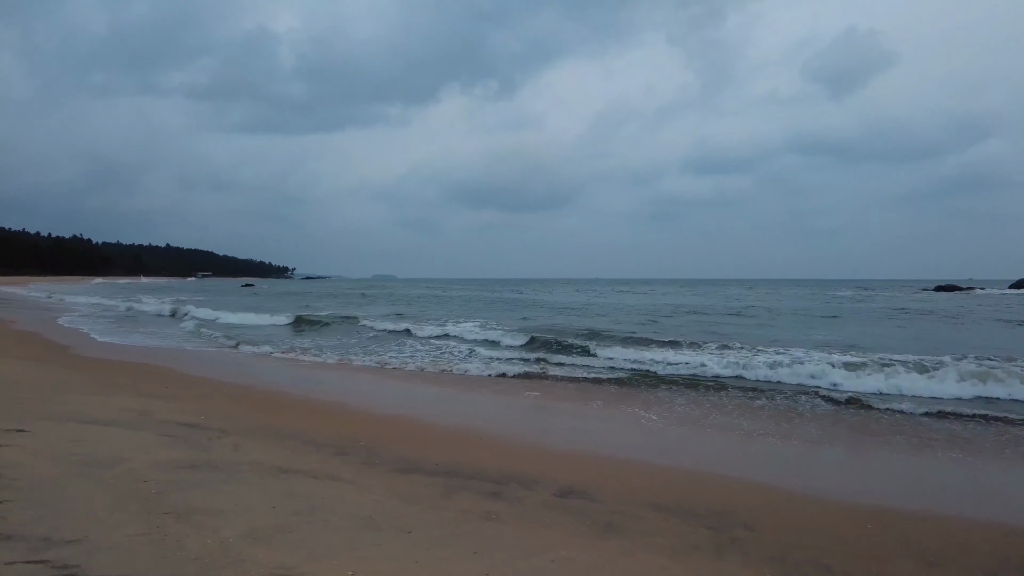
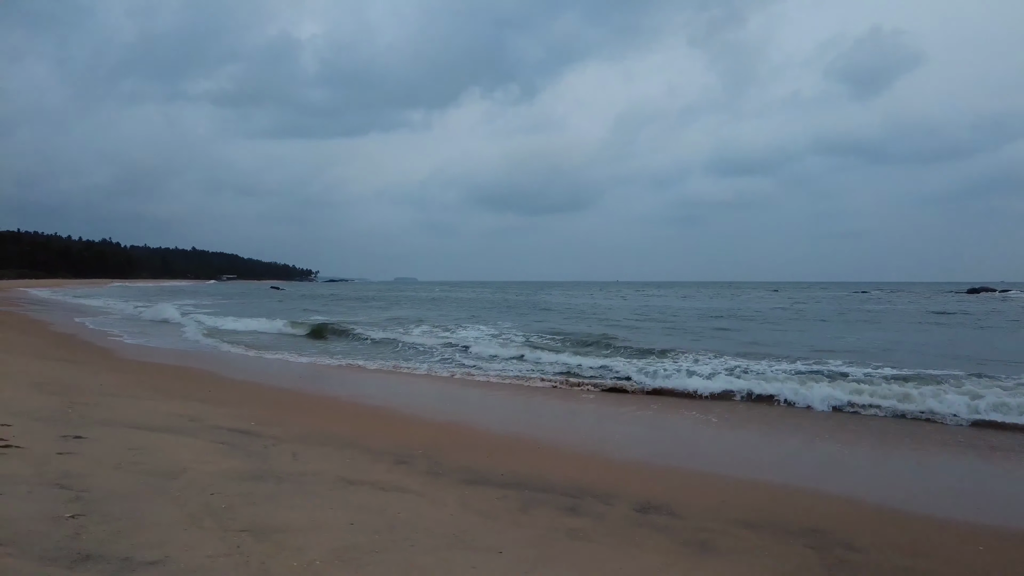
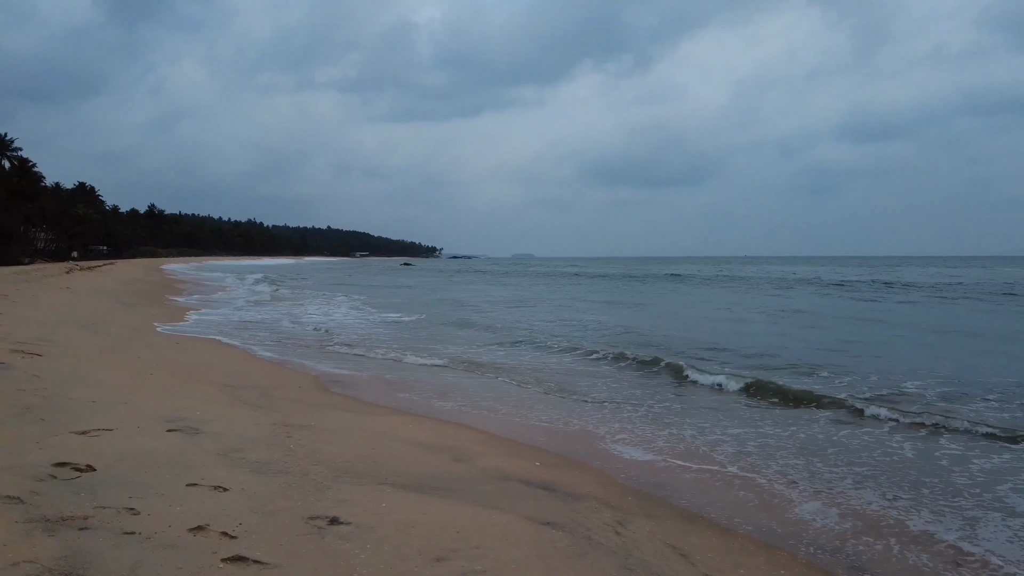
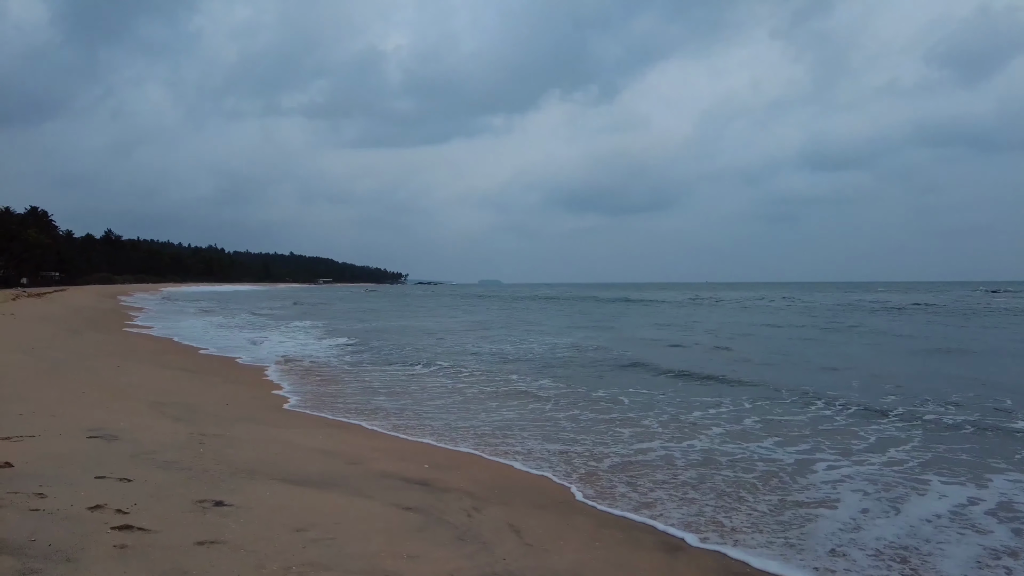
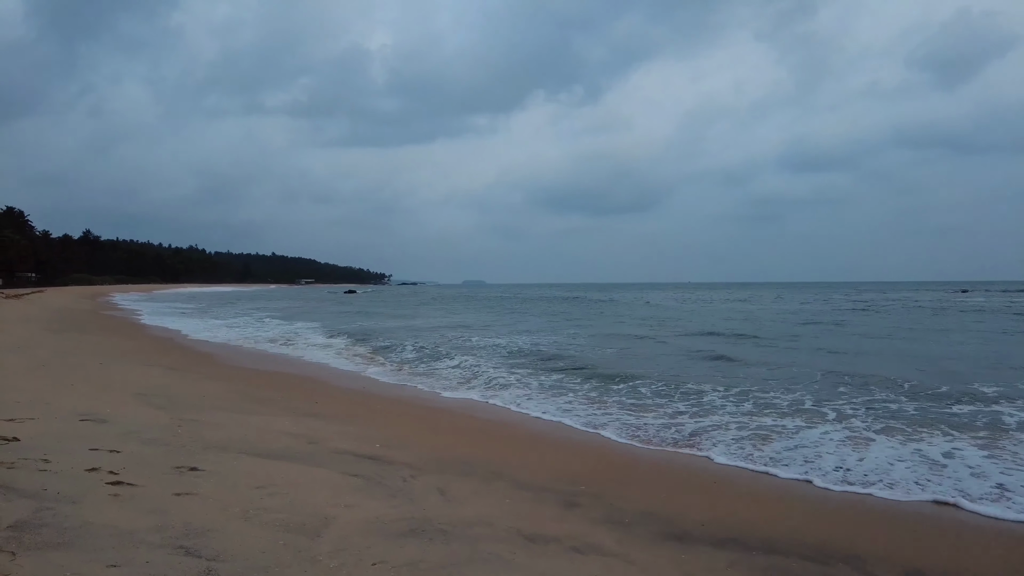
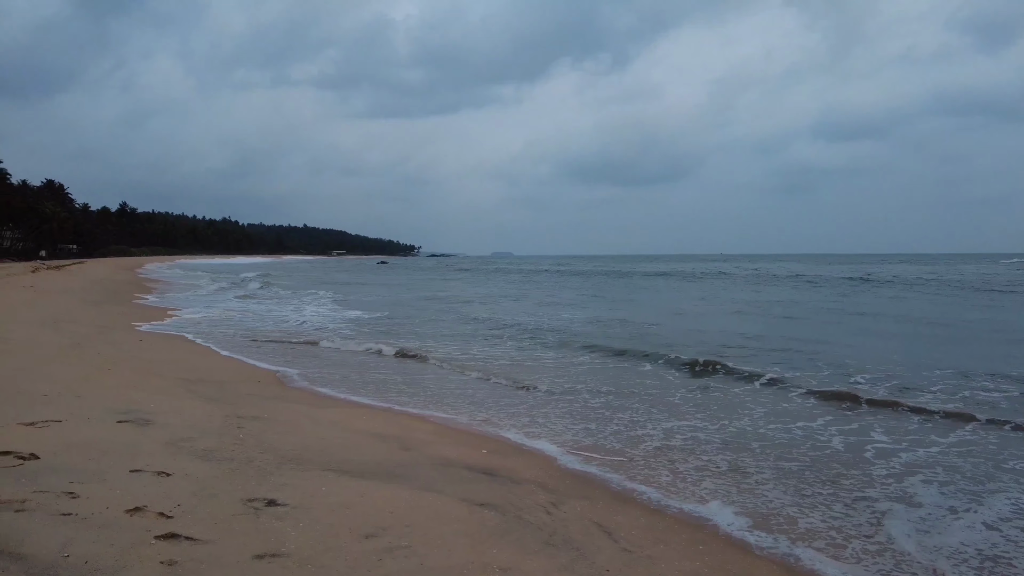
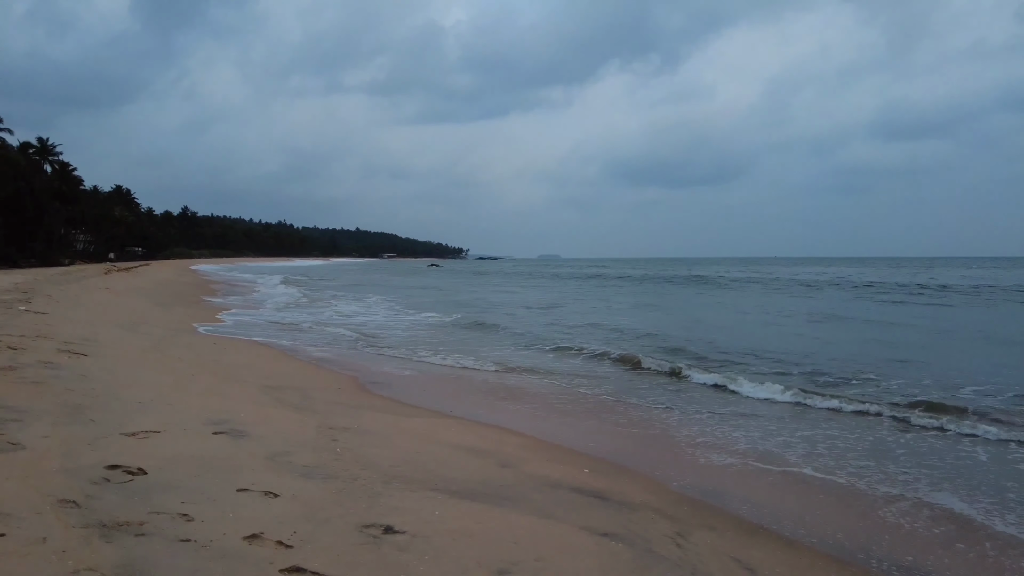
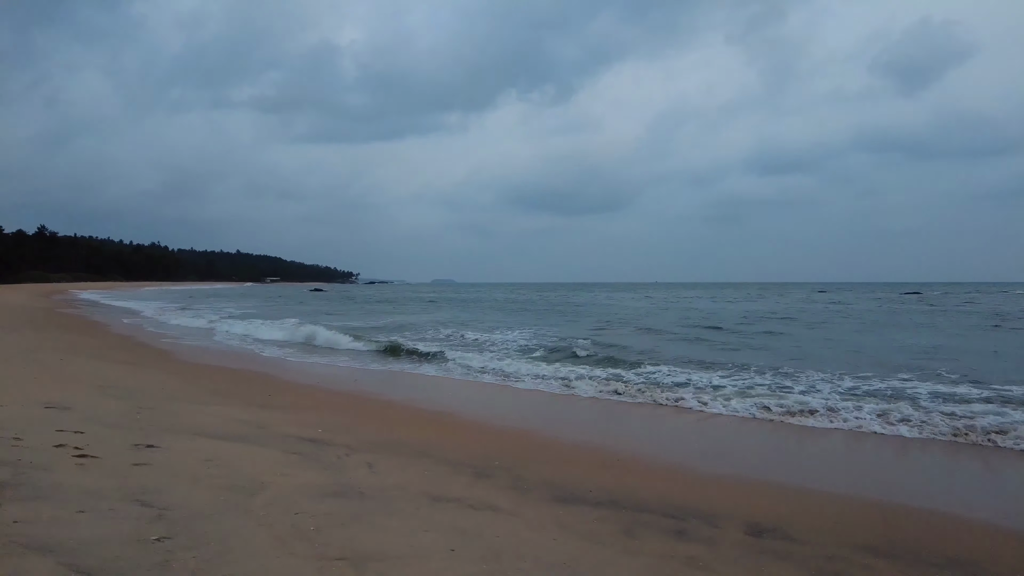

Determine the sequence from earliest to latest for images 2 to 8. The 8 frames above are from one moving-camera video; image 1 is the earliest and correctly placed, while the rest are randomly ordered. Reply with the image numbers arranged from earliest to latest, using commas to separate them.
2, 8, 5, 4, 6, 3, 7
